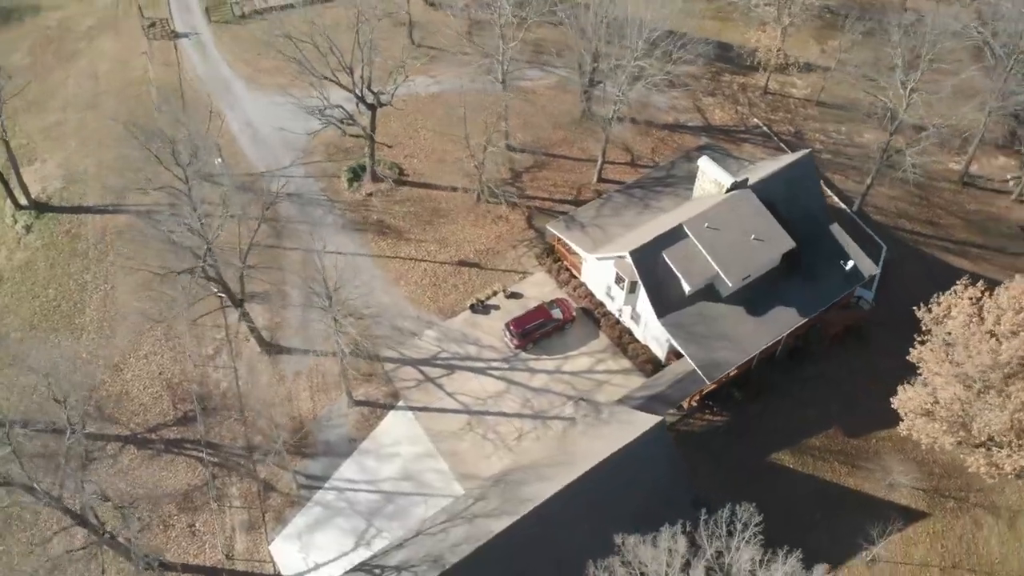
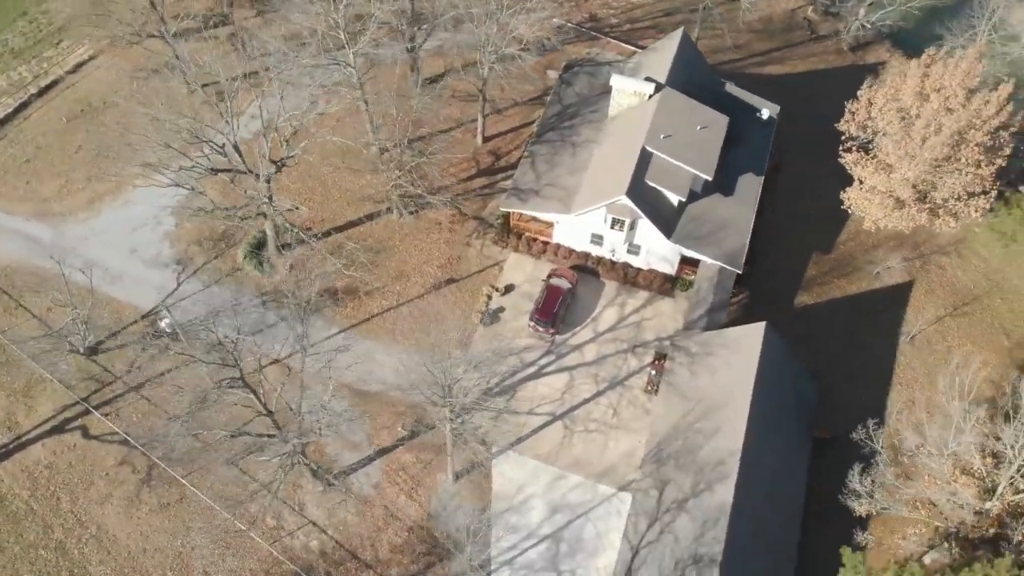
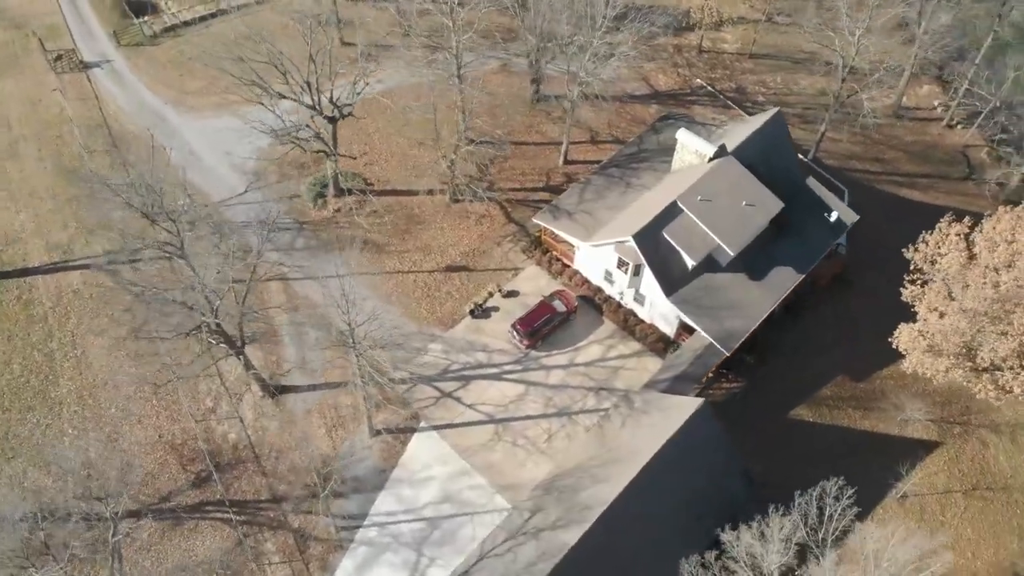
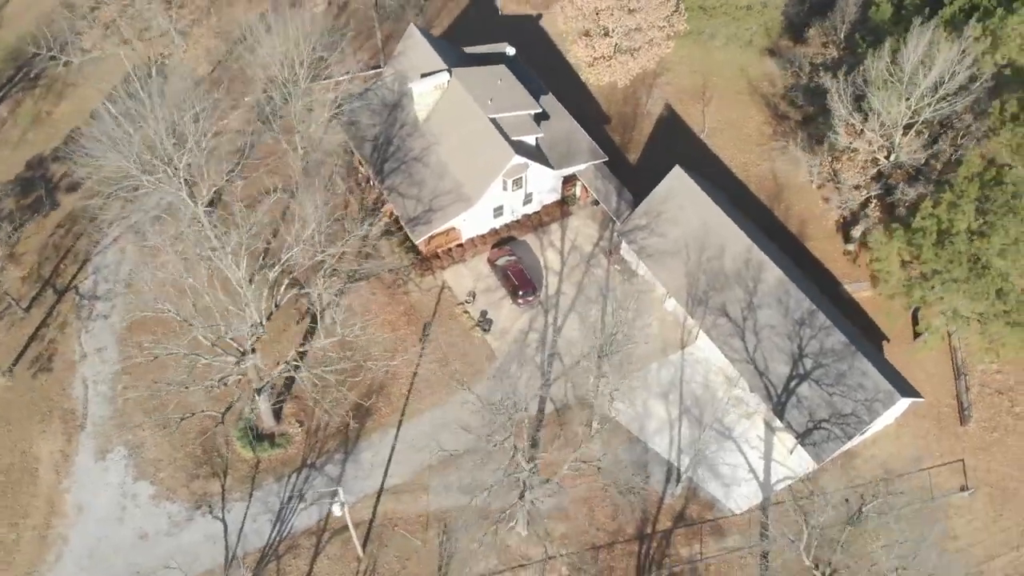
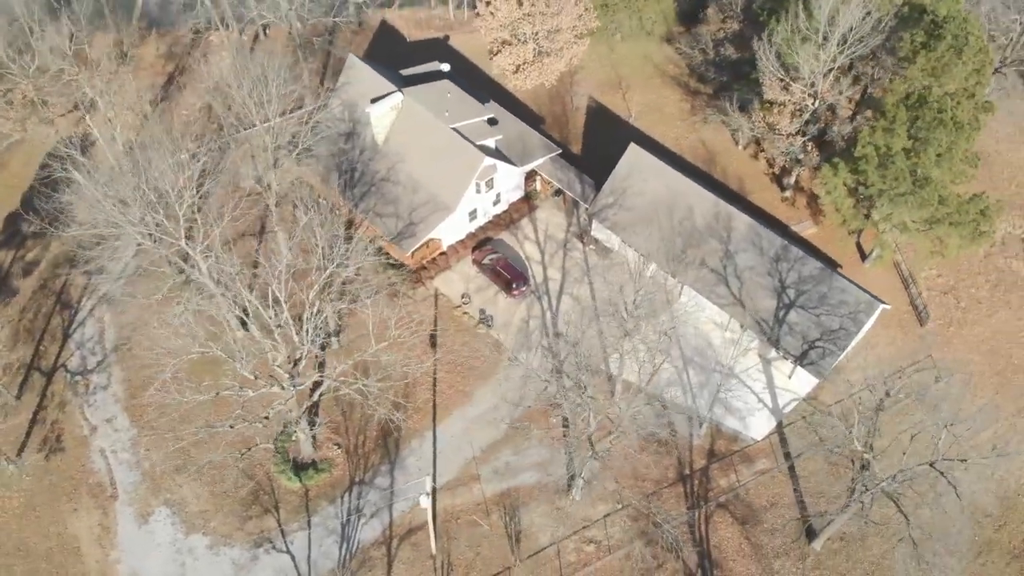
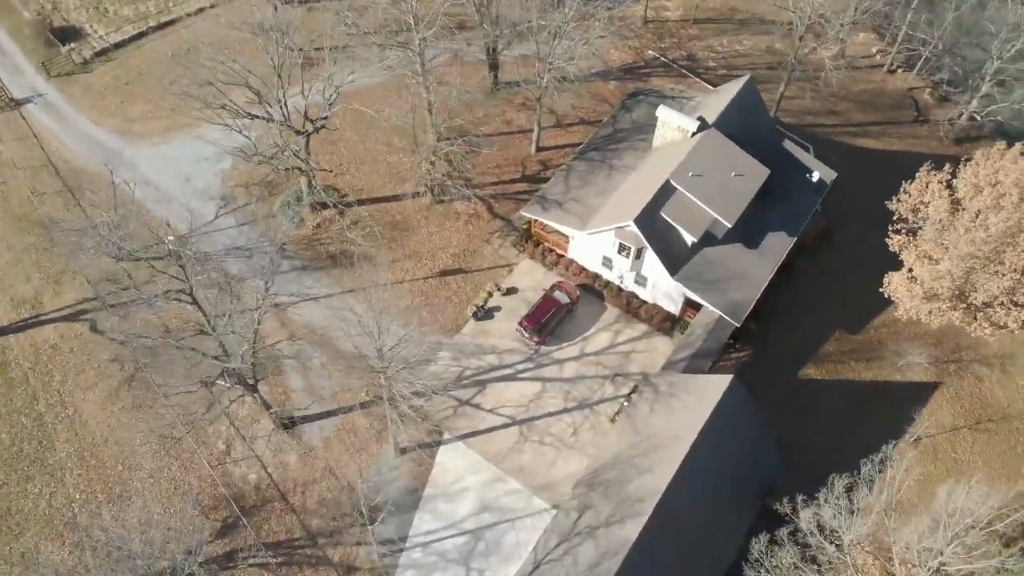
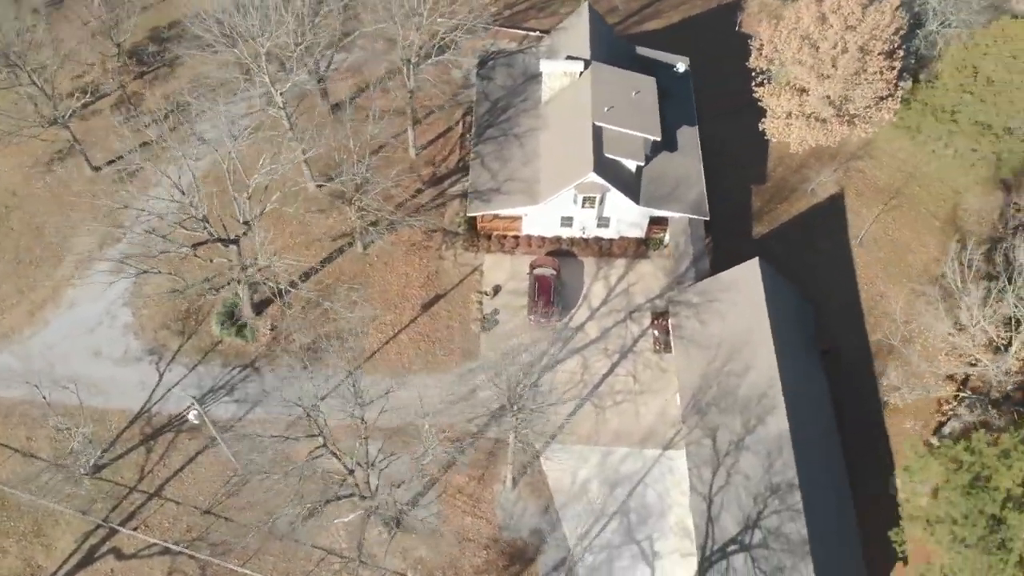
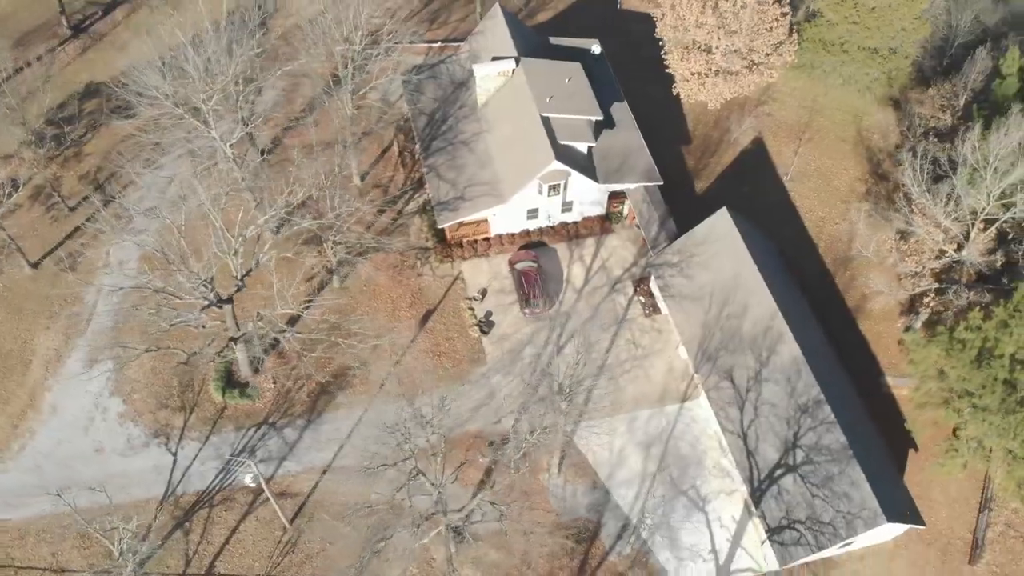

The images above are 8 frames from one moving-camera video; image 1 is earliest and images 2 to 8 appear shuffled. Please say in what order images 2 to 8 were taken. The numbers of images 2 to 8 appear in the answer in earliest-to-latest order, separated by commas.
3, 6, 2, 7, 8, 4, 5
